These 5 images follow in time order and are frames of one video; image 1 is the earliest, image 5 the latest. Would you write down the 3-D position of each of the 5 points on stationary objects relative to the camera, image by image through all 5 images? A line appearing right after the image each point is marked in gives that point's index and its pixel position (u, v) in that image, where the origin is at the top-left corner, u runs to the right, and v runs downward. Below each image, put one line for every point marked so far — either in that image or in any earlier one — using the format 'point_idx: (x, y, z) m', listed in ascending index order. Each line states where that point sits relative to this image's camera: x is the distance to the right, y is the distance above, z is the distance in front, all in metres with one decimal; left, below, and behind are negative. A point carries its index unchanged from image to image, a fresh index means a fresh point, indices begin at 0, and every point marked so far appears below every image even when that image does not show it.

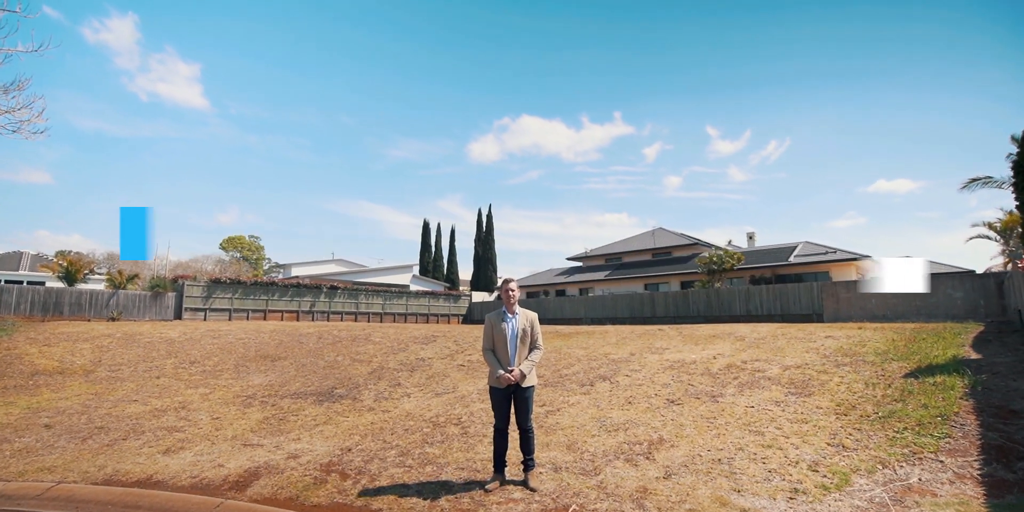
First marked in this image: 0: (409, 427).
0: (-1.6, -2.6, +7.5) m
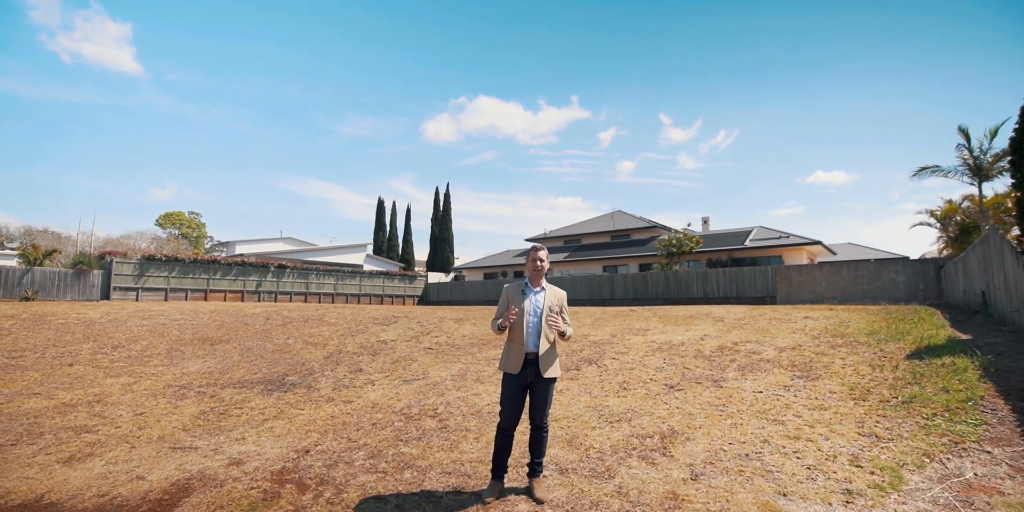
0: (-1.8, -2.2, +6.4) m
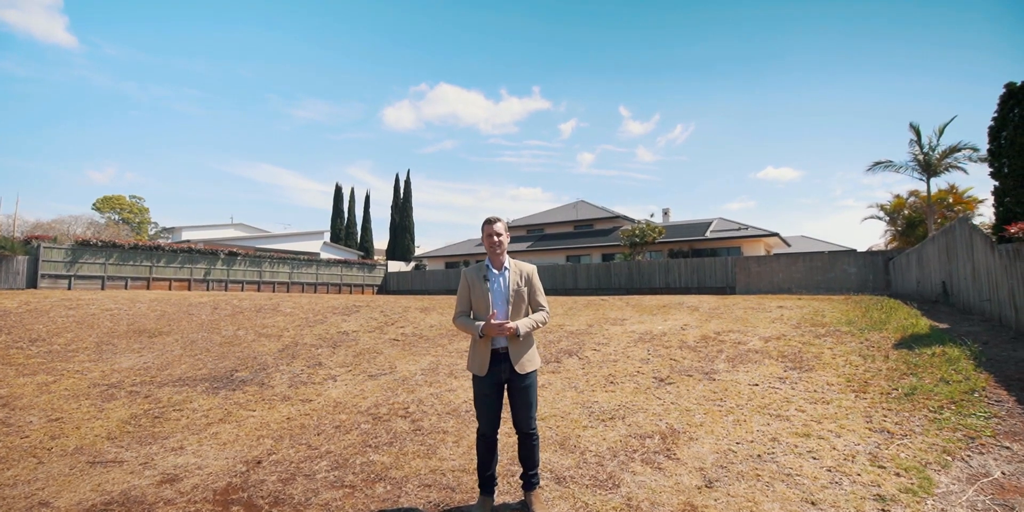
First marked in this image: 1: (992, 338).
0: (-2.0, -1.9, +5.7) m
1: (+7.1, -1.2, +7.2) m
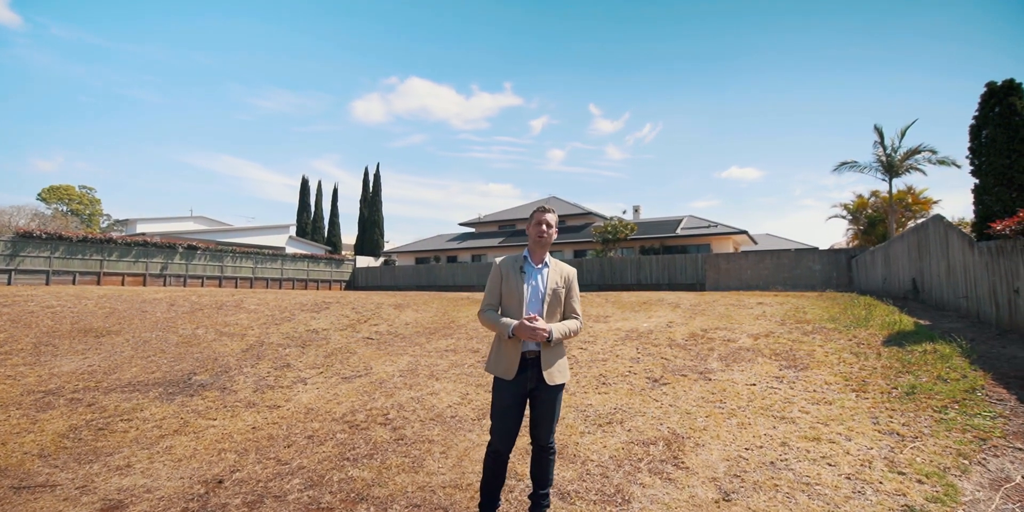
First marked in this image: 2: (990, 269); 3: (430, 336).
0: (-2.1, -1.9, +5.1) m
1: (+6.9, -1.2, +7.2) m
2: (+7.7, -0.2, +7.8) m
3: (-1.7, -1.7, +10.1) m
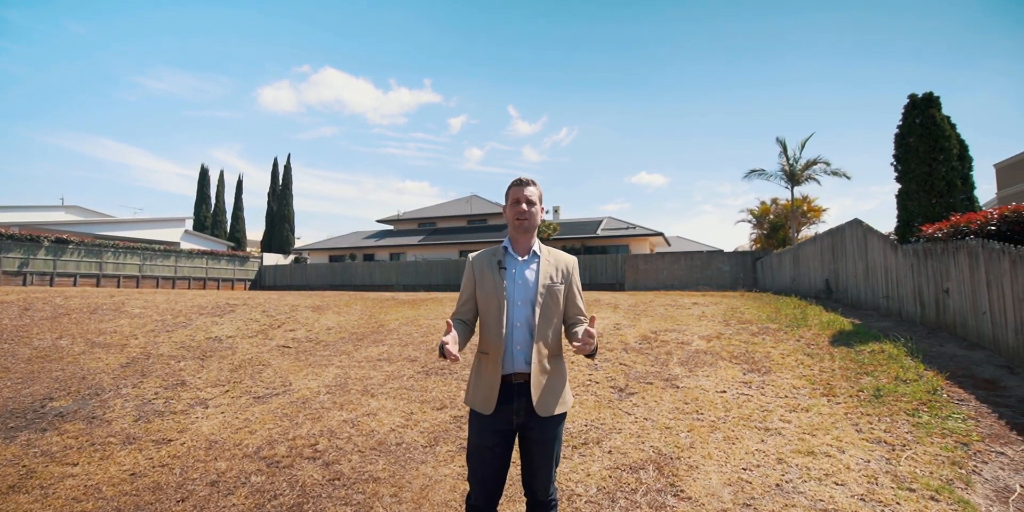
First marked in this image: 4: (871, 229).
0: (-2.4, -1.8, +4.0) m
1: (+6.1, -1.2, +7.5) m
2: (+6.8, -0.2, +8.2) m
3: (-2.8, -1.6, +9.0) m
4: (+7.9, +0.6, +10.6) m
